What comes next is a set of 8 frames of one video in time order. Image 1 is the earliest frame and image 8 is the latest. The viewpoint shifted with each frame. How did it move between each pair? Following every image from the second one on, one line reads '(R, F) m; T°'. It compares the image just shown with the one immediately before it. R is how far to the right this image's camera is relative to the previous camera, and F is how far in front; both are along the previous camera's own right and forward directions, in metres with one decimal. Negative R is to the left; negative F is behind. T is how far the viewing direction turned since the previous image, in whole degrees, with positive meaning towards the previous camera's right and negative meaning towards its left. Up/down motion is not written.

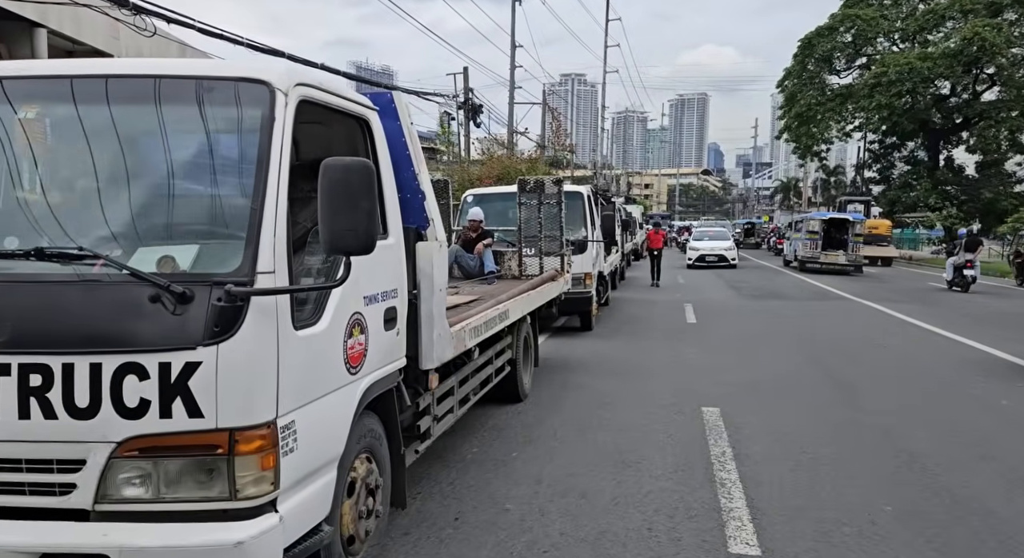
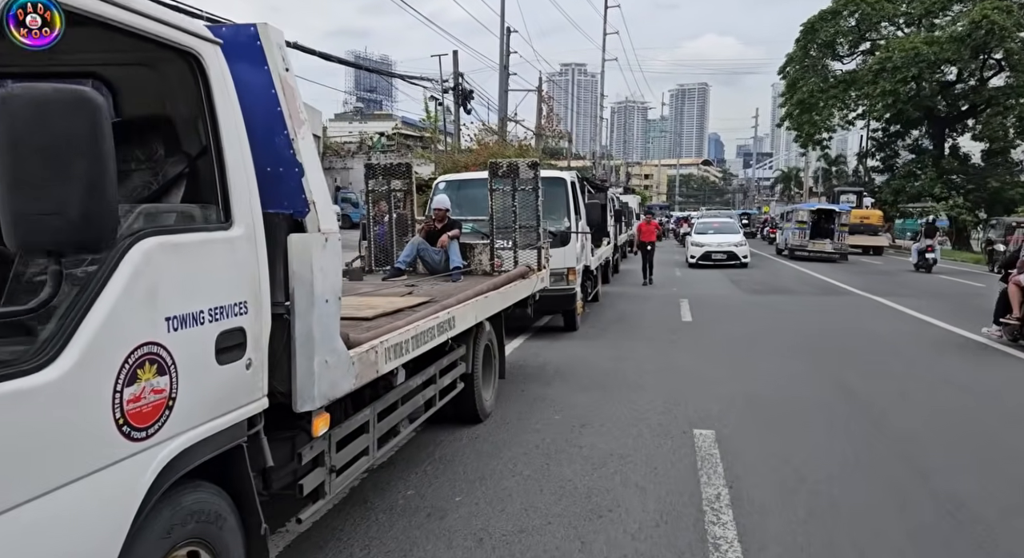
(+0.3, +1.0) m; 0°
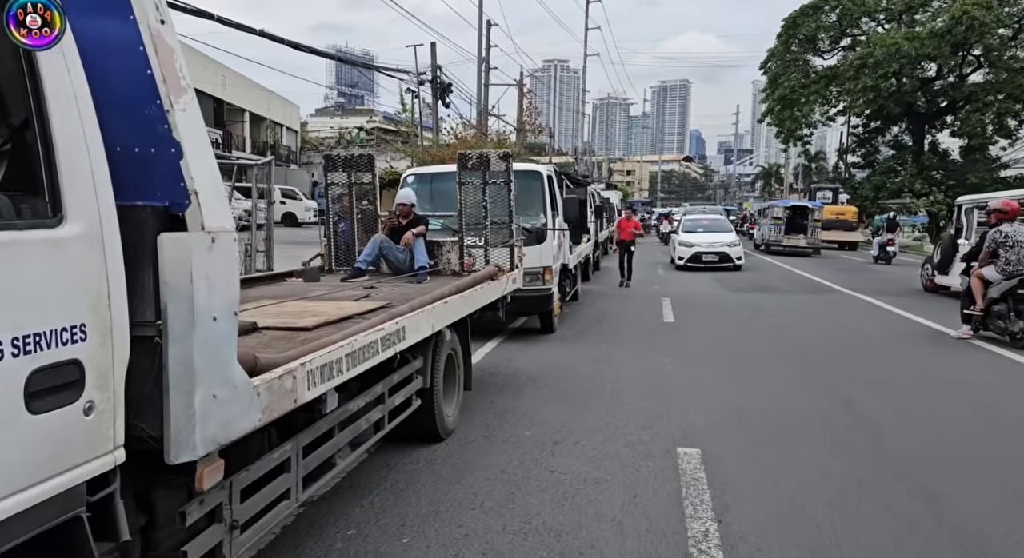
(+0.1, +0.5) m; +1°
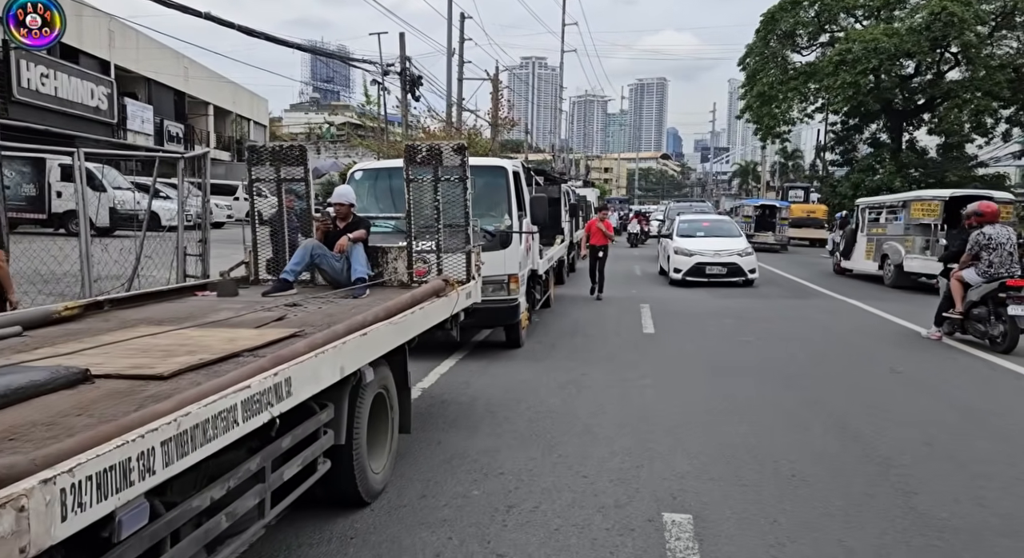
(+0.2, +1.0) m; +2°
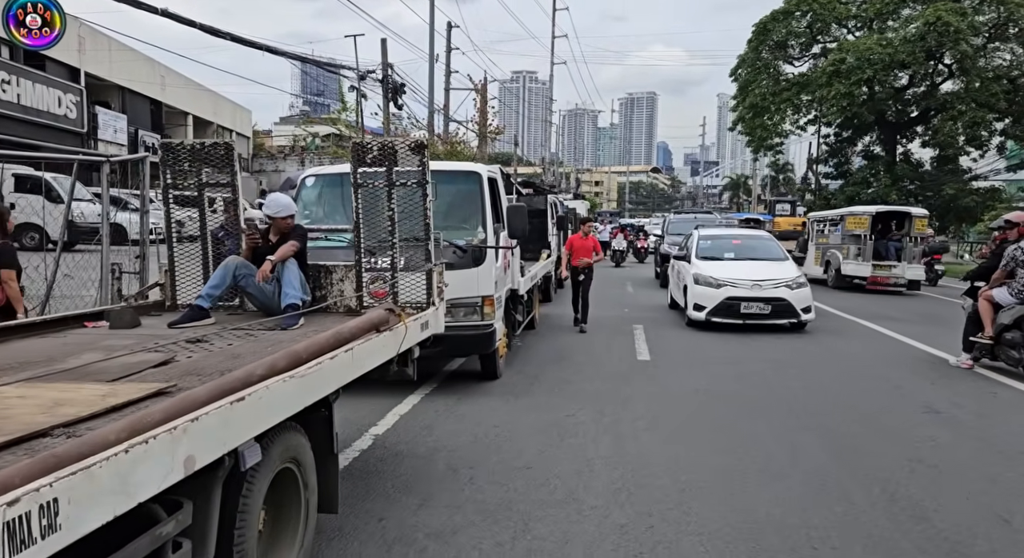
(+0.2, +1.1) m; +1°
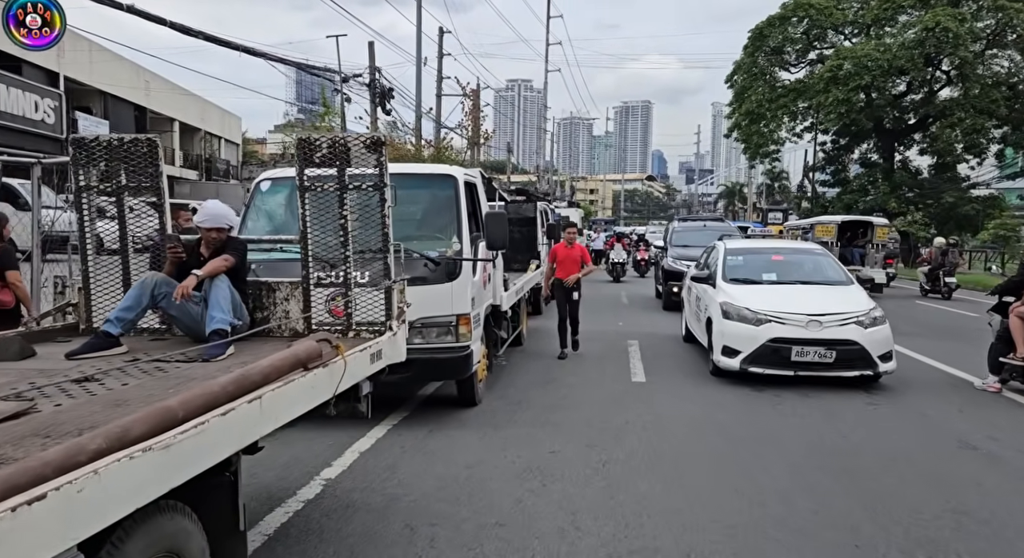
(+0.1, +0.8) m; 0°
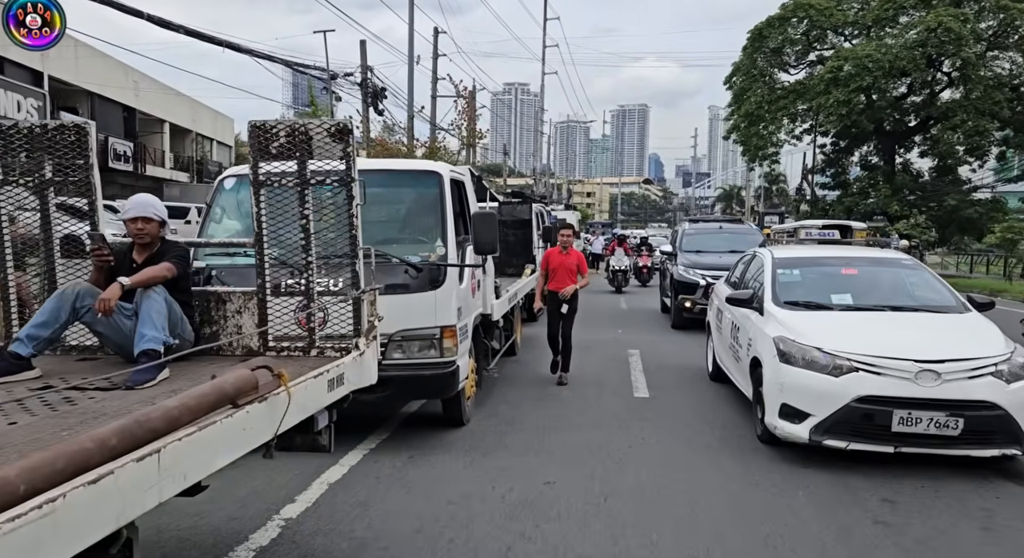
(+0.1, +0.6) m; 0°
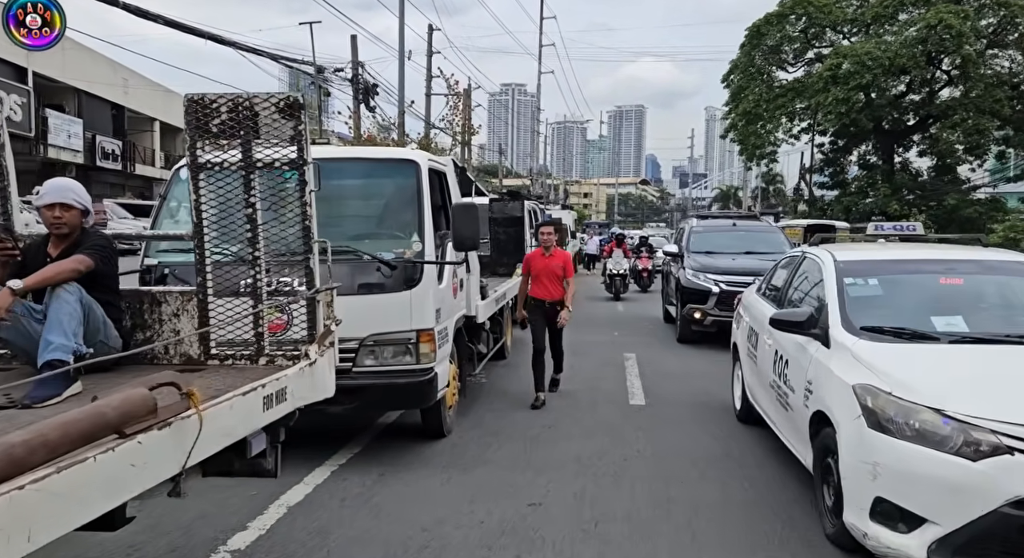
(+0.1, +0.5) m; 0°
